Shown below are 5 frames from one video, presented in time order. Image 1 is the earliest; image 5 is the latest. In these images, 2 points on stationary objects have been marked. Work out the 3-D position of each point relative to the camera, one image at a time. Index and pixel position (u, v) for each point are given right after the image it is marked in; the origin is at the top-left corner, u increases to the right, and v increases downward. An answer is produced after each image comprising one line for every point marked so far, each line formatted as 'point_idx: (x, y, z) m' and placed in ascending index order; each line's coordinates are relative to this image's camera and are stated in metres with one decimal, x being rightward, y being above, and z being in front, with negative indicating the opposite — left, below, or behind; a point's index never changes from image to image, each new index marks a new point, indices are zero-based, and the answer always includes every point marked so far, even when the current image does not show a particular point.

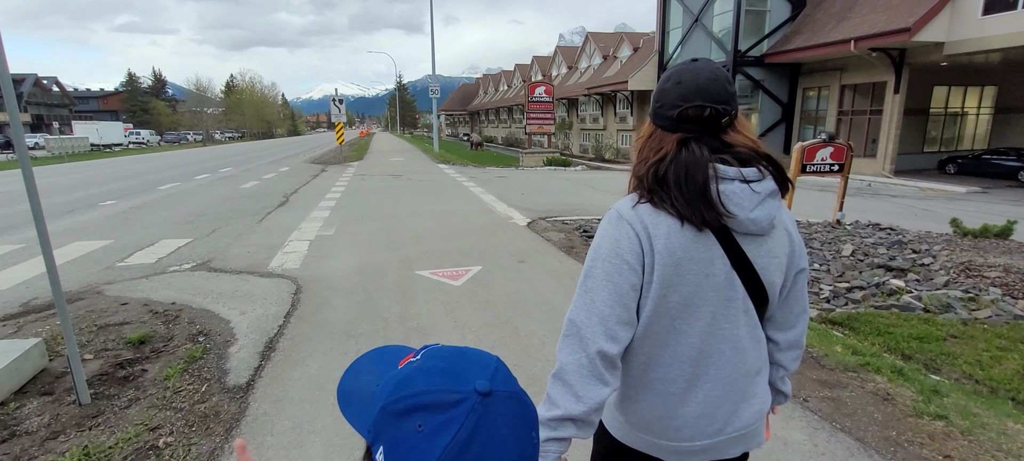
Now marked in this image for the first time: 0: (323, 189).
0: (-5.4, +1.2, +13.9) m
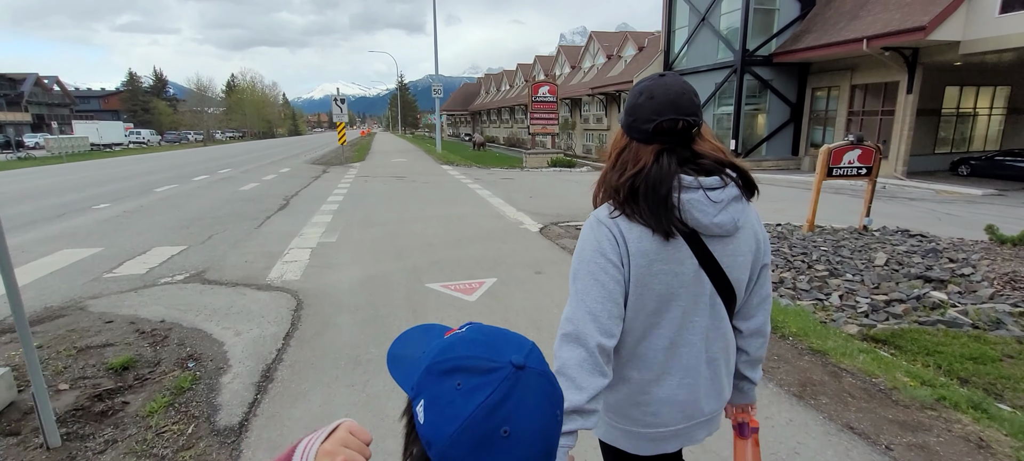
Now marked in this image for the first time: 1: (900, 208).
0: (-5.2, +1.1, +13.5) m
1: (+11.3, +0.7, +14.1) m
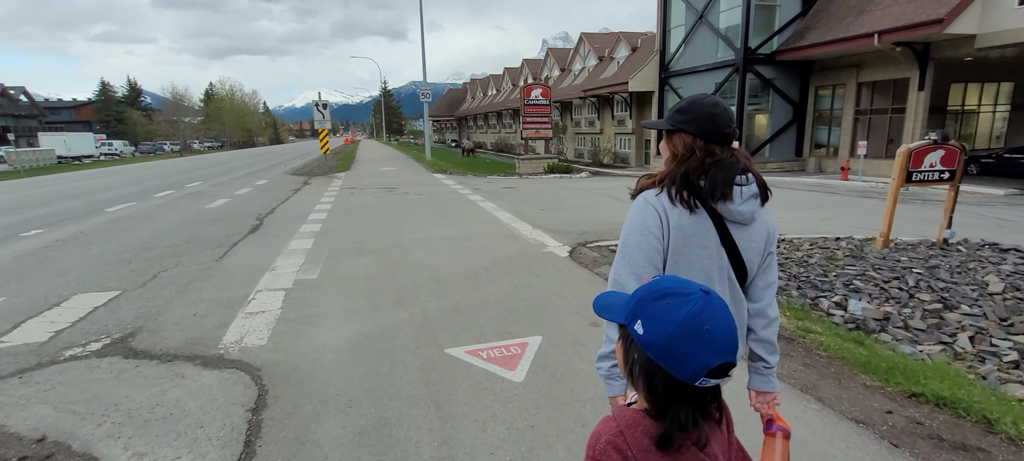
0: (-5.0, +0.6, +11.8) m
1: (+11.5, +0.5, +12.9) m
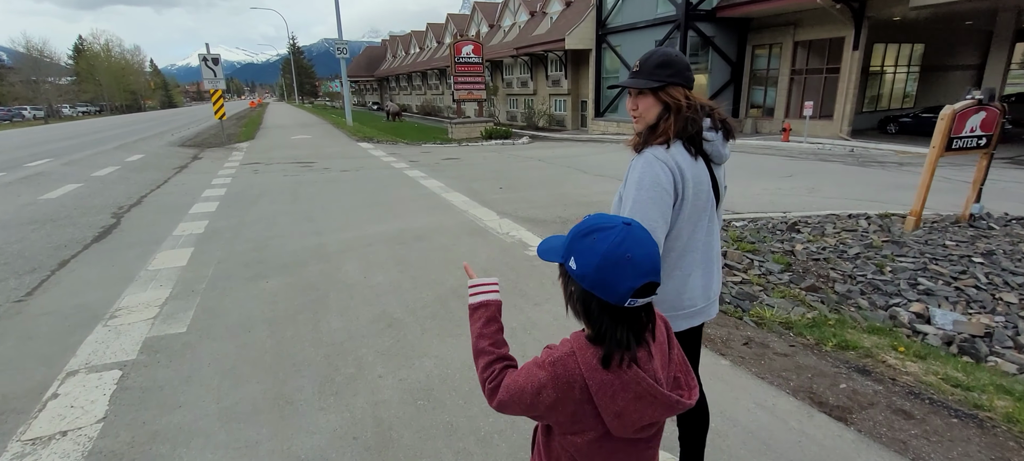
0: (-6.0, +0.7, +9.0) m
1: (+10.2, +1.4, +12.5) m
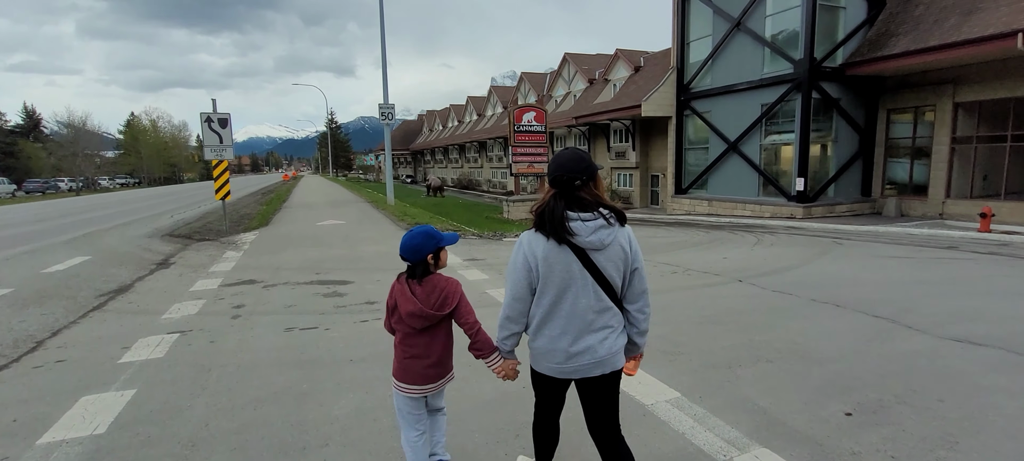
0: (-3.5, -1.3, +3.5) m
1: (+12.8, -1.2, +6.3) m
